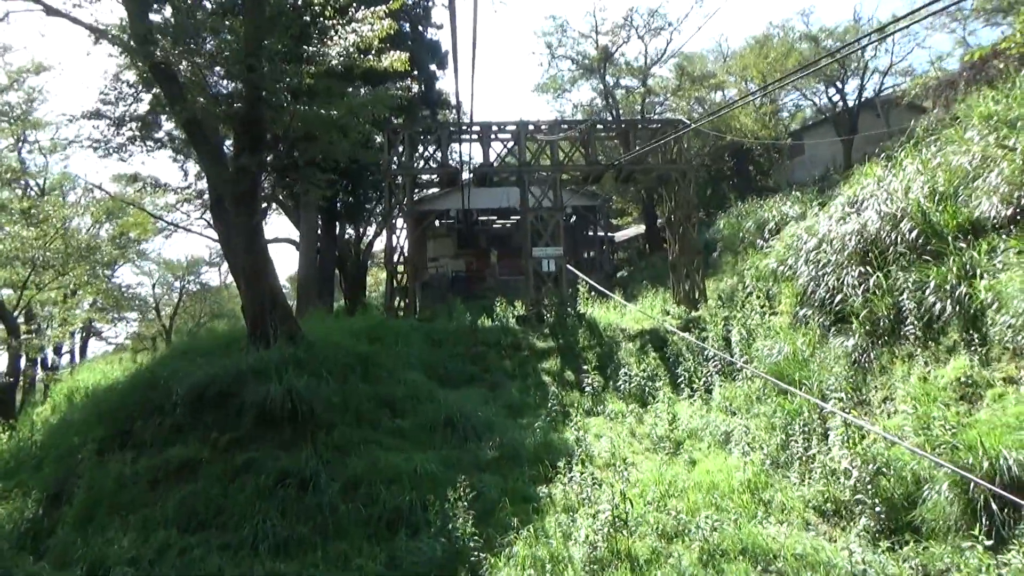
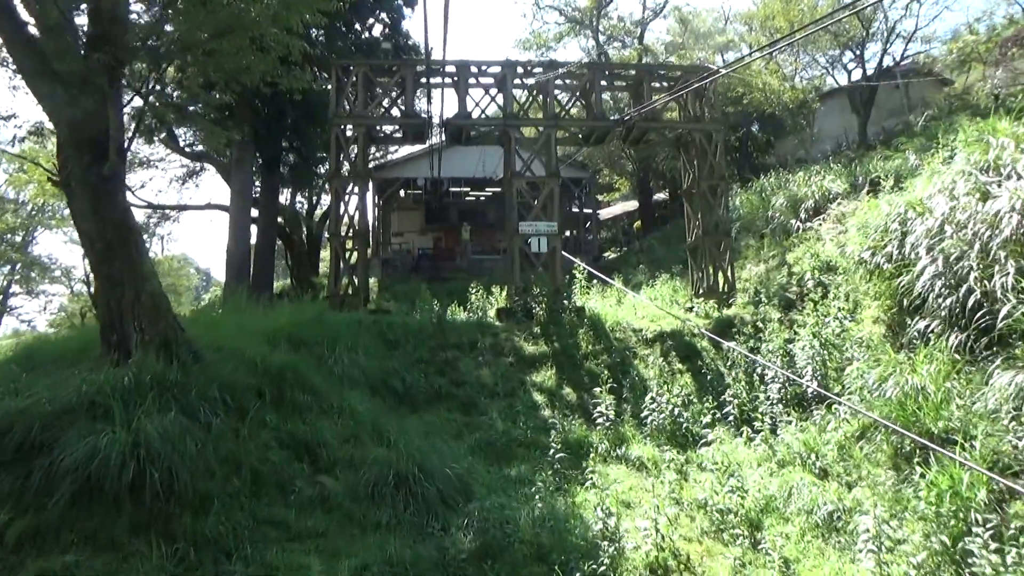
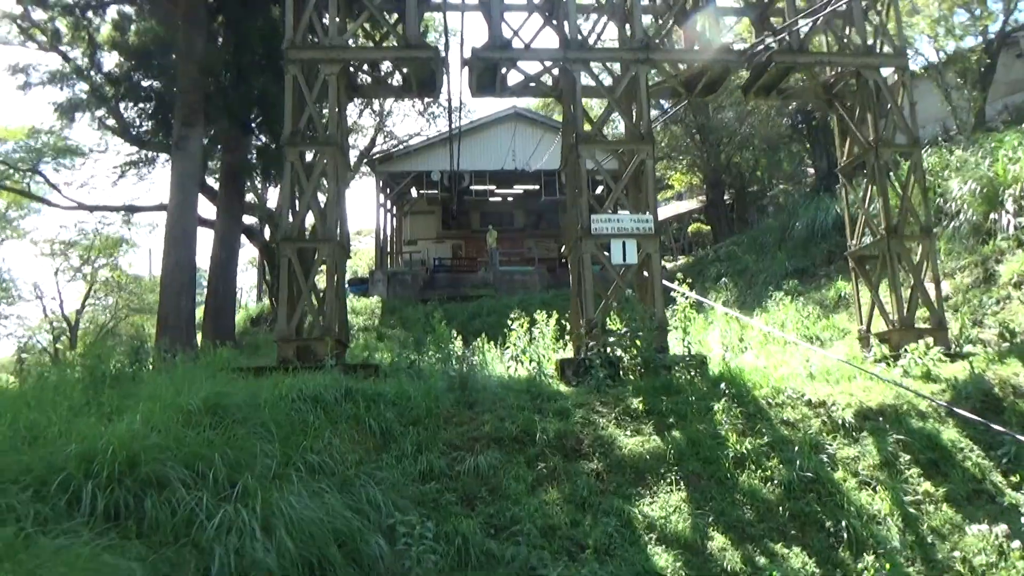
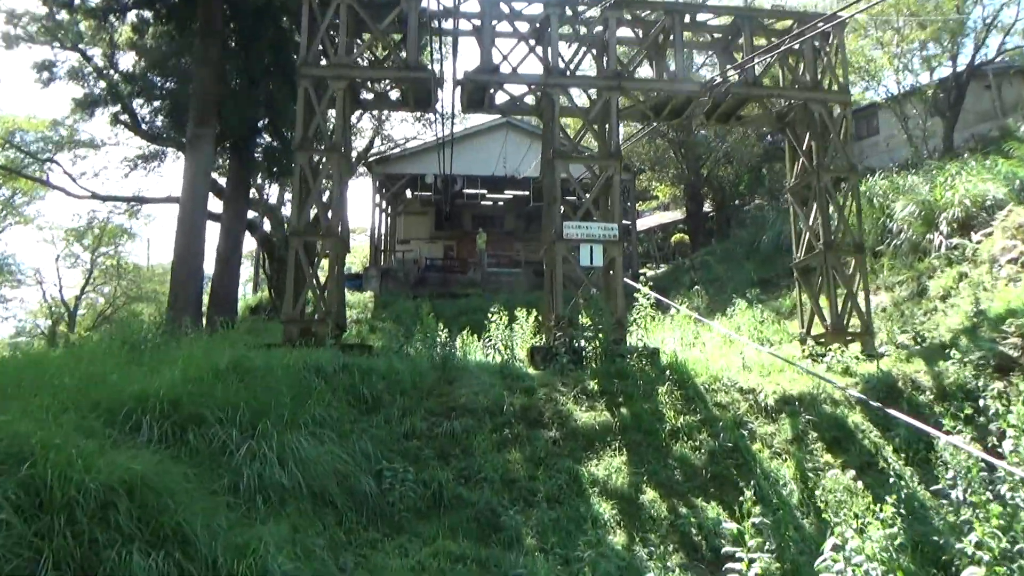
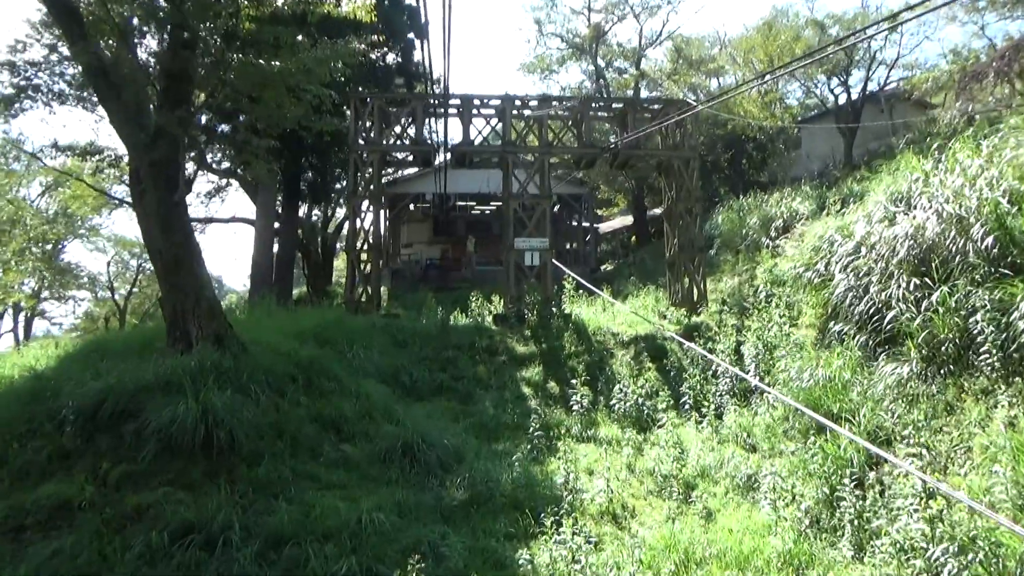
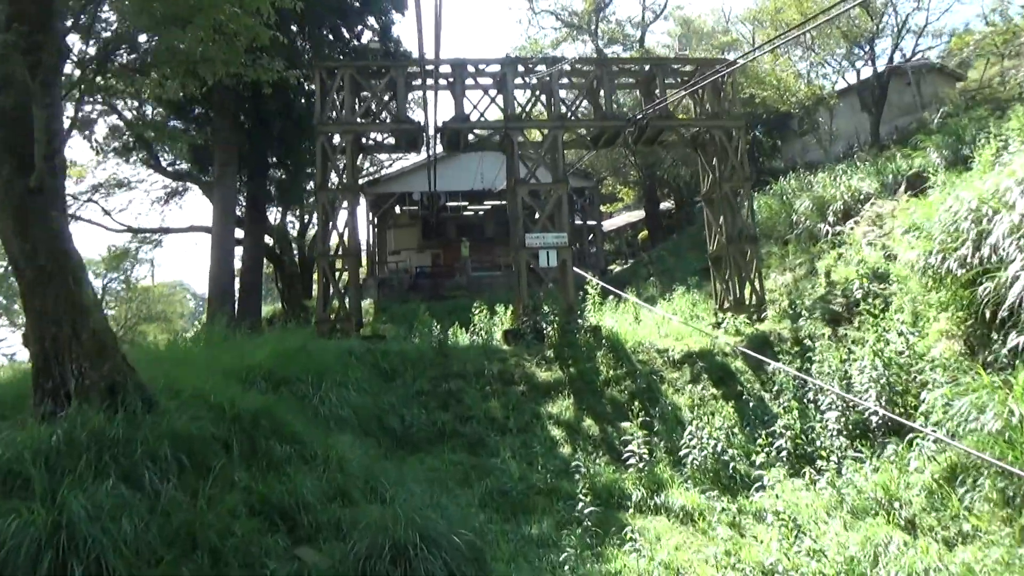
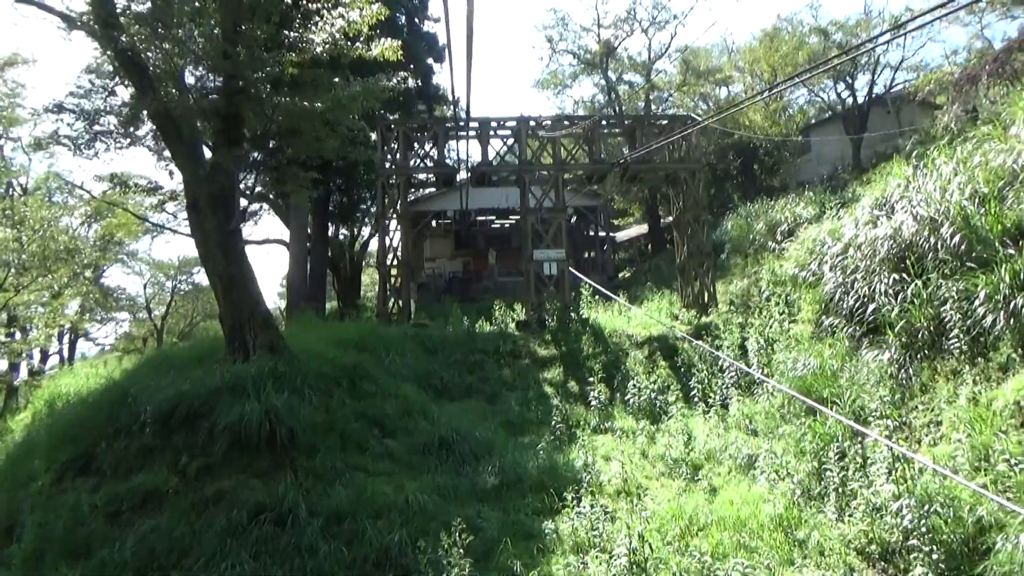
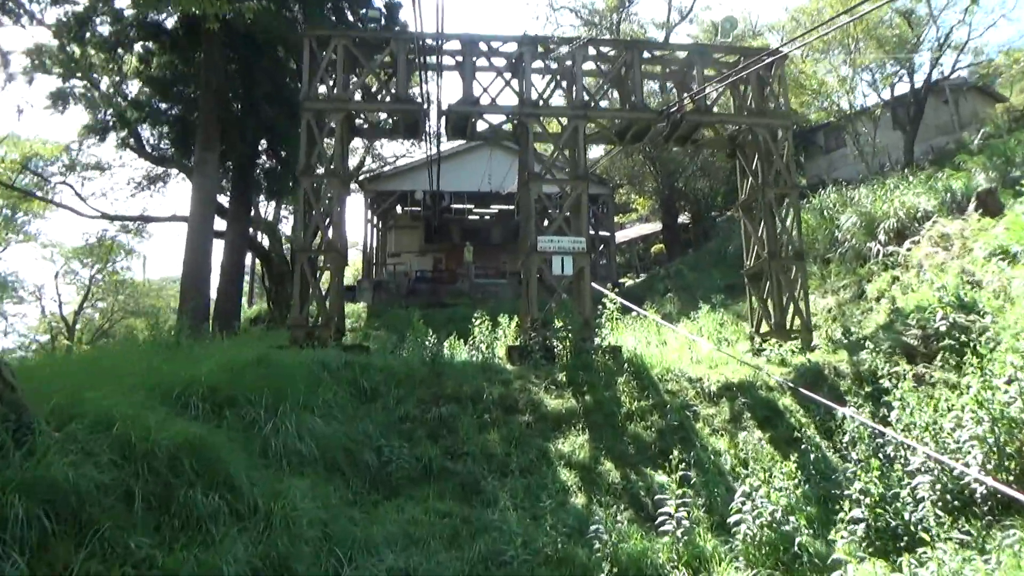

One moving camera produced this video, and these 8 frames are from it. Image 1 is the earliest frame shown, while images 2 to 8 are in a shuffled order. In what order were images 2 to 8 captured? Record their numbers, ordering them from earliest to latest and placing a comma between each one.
7, 5, 2, 6, 8, 4, 3
